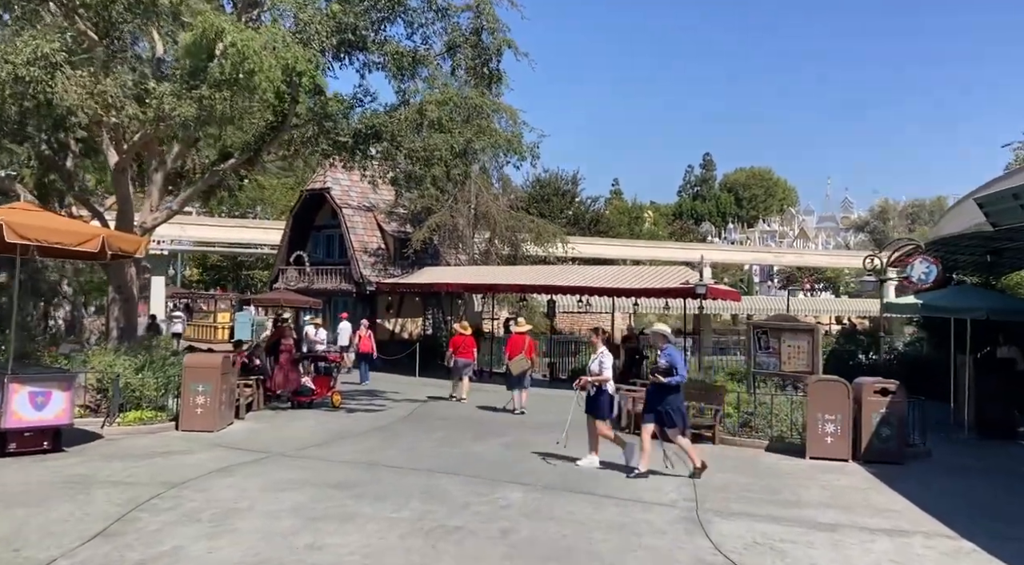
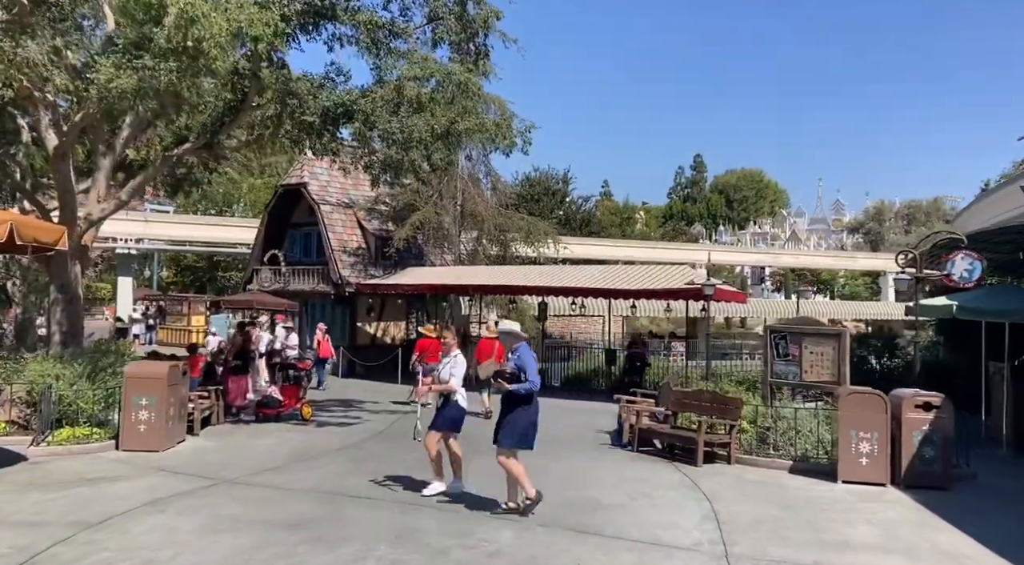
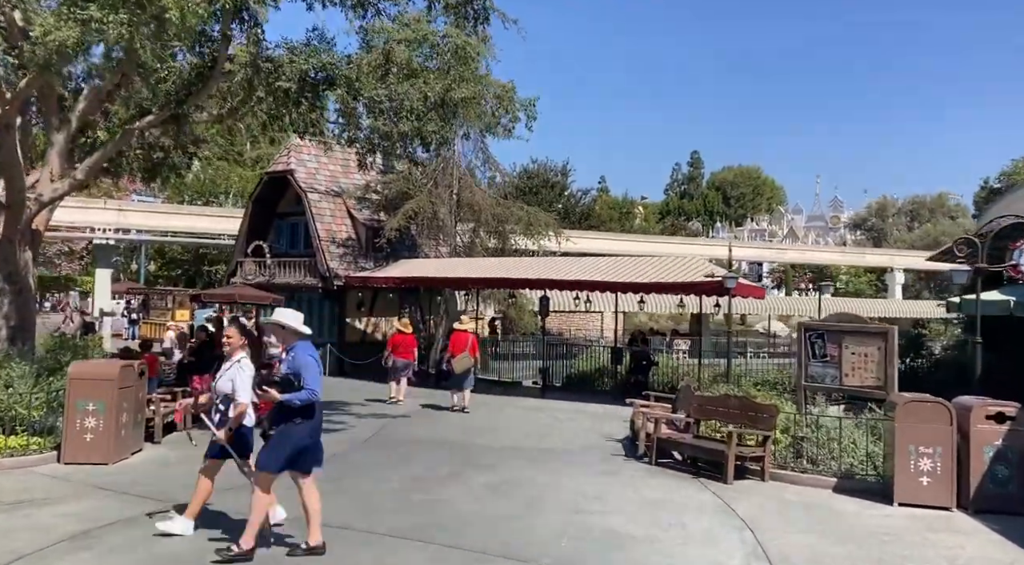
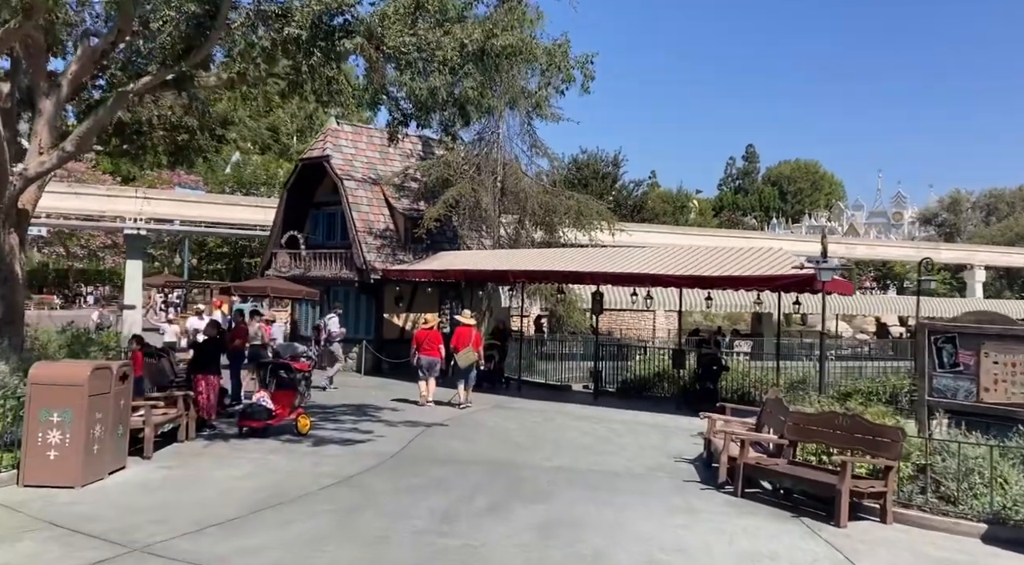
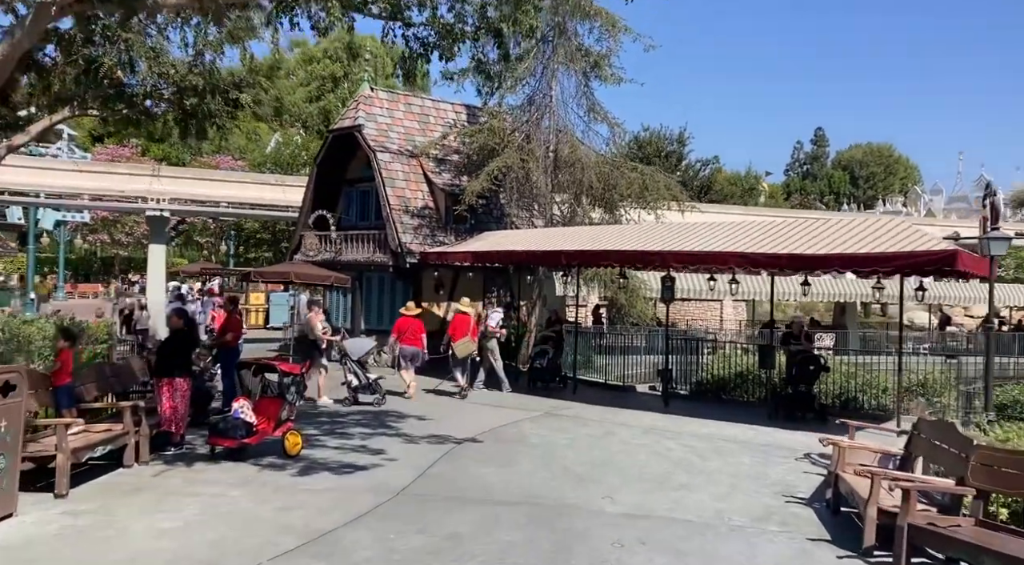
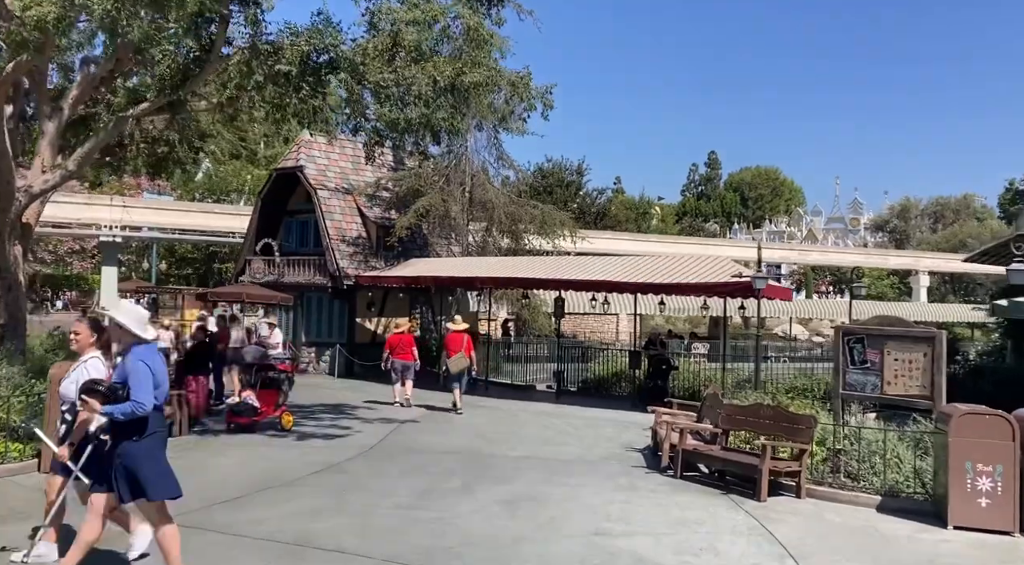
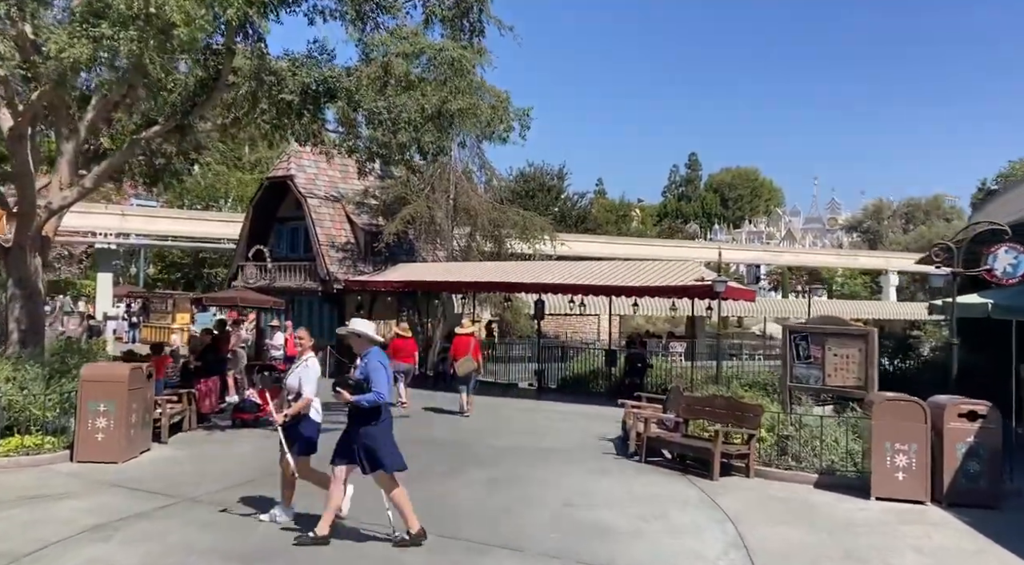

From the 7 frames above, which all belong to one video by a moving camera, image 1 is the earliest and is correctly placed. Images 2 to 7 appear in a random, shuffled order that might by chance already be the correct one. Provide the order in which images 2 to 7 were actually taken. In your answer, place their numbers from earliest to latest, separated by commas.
2, 7, 3, 6, 4, 5
